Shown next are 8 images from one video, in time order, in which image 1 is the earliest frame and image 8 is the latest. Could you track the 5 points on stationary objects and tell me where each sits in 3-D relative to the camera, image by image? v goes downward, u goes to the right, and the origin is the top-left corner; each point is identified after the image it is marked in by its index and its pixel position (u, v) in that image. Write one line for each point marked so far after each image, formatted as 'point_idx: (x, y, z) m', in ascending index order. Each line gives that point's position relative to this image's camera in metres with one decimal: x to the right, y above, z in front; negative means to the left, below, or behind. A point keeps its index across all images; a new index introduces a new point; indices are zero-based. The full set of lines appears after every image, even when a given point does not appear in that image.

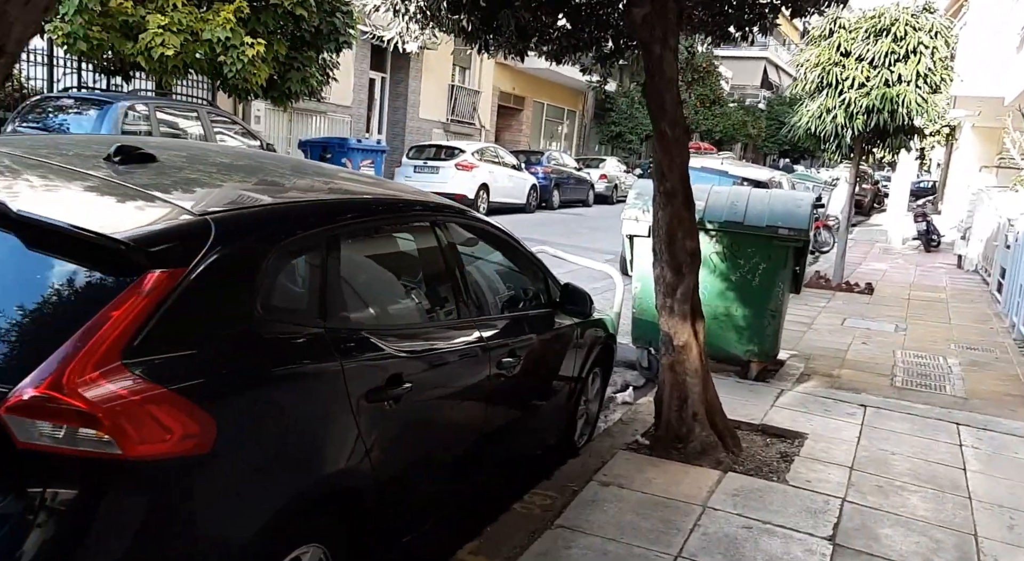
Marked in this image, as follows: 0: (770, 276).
0: (+1.9, 0.0, +6.7) m
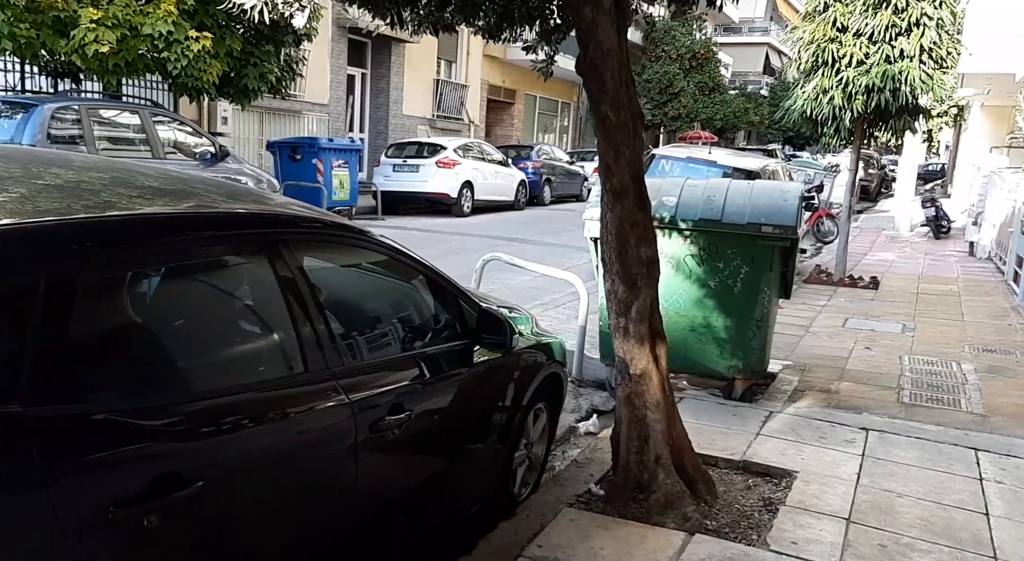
0: (+1.6, 0.0, +5.8) m
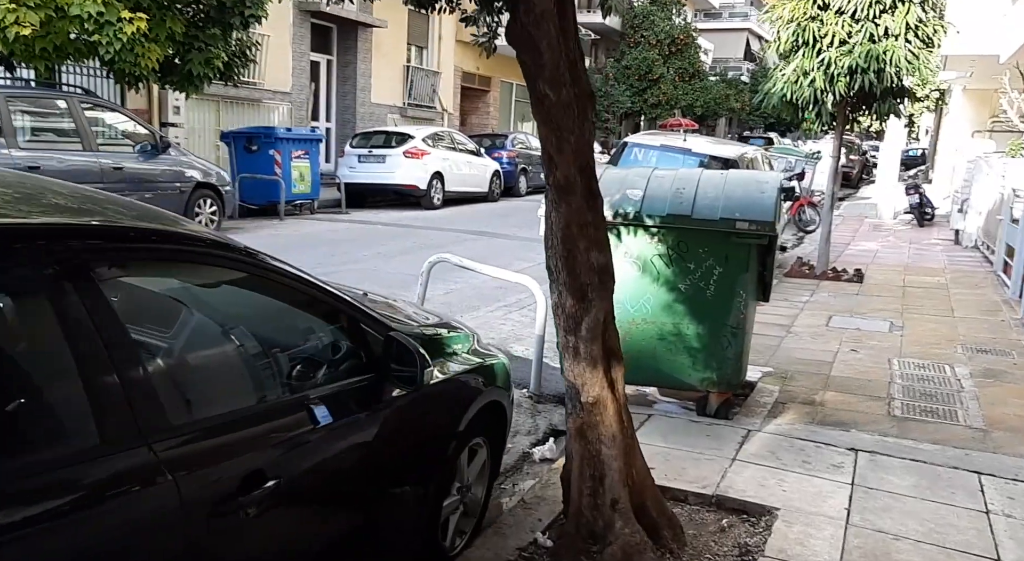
0: (+1.2, 0.0, +5.2) m
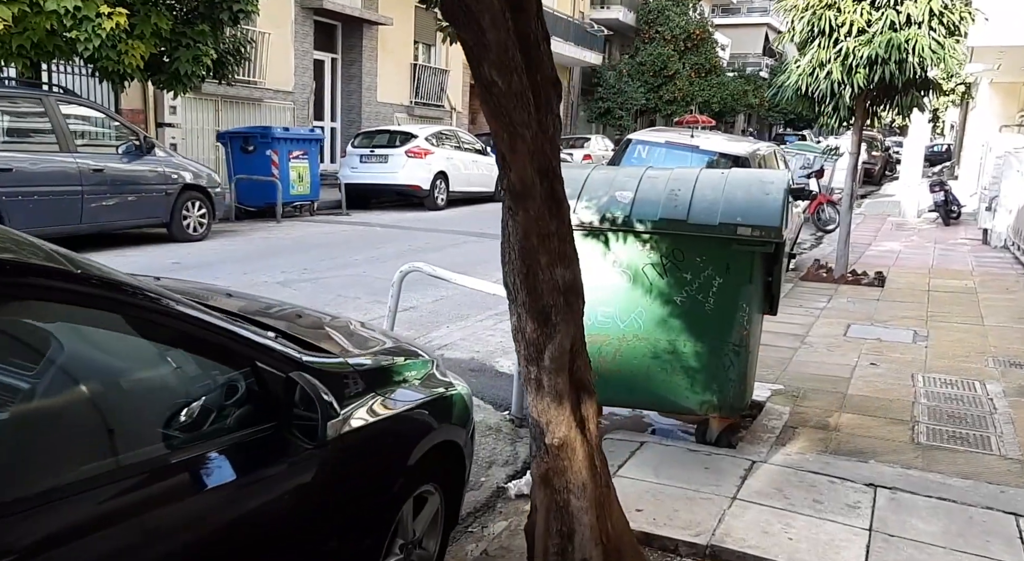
0: (+1.1, -0.1, +4.6) m
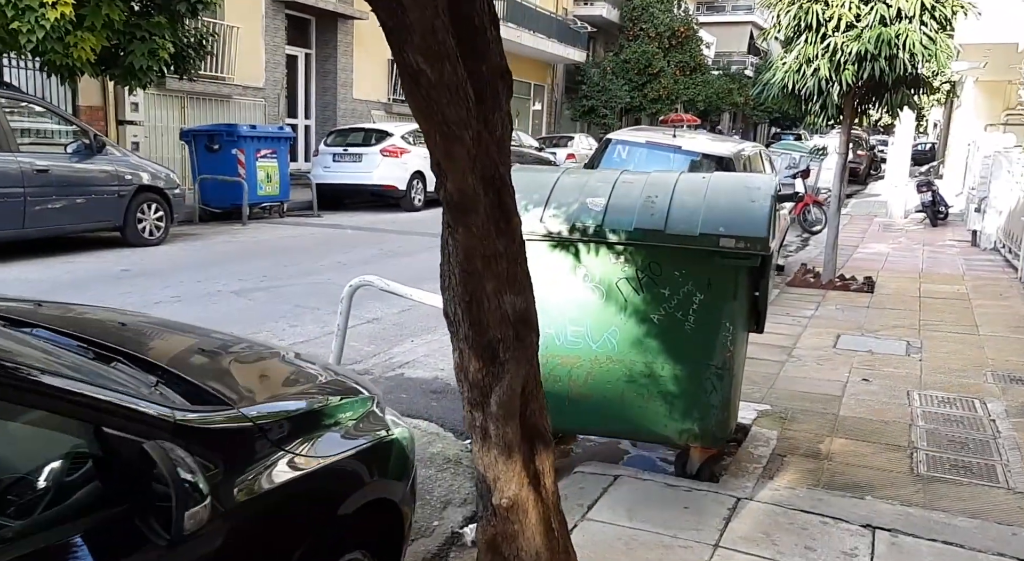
0: (+0.9, -0.1, +4.2) m
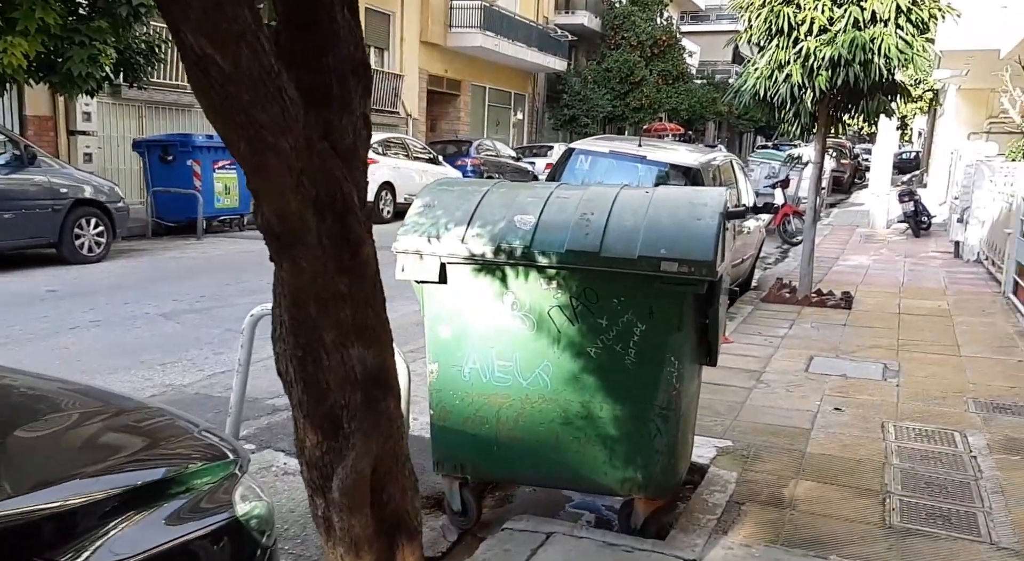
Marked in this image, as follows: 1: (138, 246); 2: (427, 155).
0: (+0.6, -0.3, +3.7) m
1: (-4.6, +0.4, +11.1) m
2: (-1.6, +2.3, +16.8) m
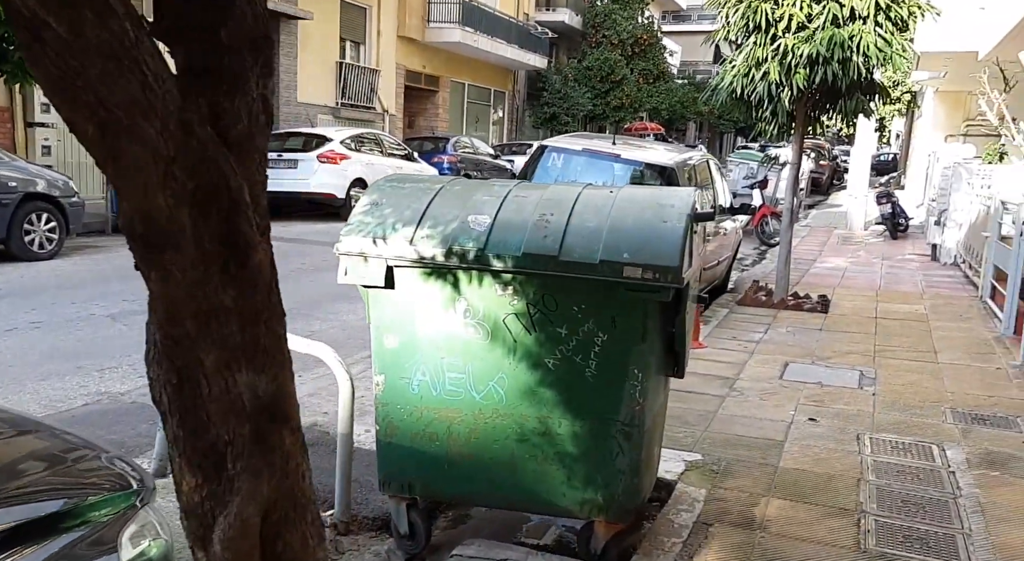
0: (+0.4, -0.3, +3.4) m
1: (-5.0, +0.4, +10.8) m
2: (-2.0, +2.3, +16.5) m
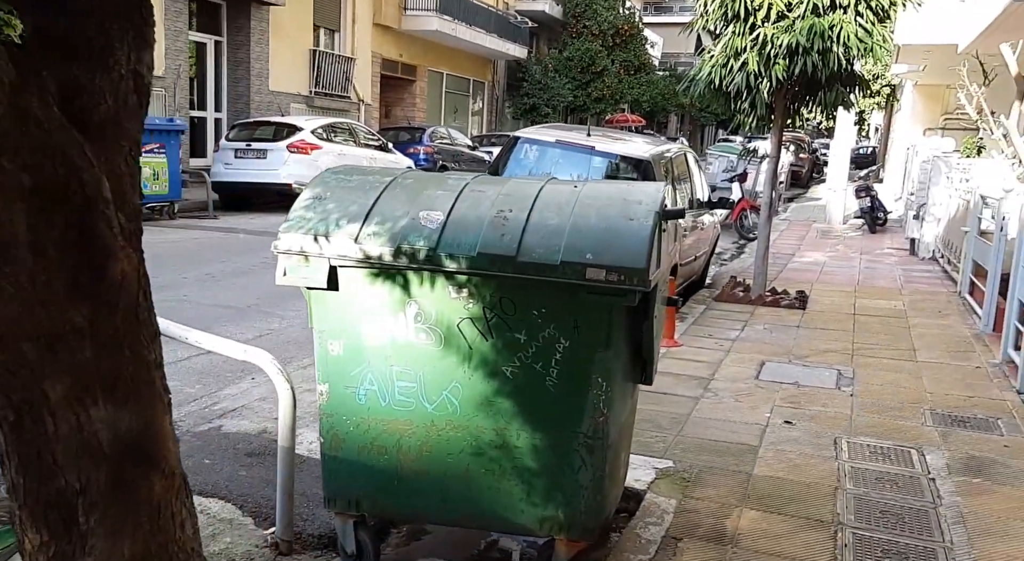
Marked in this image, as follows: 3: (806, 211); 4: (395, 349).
0: (+0.2, -0.3, +3.2) m
1: (-5.3, +0.5, +10.4) m
2: (-2.5, +2.5, +16.1) m
3: (+6.4, +1.5, +19.9) m
4: (-0.4, -0.3, +3.3) m
